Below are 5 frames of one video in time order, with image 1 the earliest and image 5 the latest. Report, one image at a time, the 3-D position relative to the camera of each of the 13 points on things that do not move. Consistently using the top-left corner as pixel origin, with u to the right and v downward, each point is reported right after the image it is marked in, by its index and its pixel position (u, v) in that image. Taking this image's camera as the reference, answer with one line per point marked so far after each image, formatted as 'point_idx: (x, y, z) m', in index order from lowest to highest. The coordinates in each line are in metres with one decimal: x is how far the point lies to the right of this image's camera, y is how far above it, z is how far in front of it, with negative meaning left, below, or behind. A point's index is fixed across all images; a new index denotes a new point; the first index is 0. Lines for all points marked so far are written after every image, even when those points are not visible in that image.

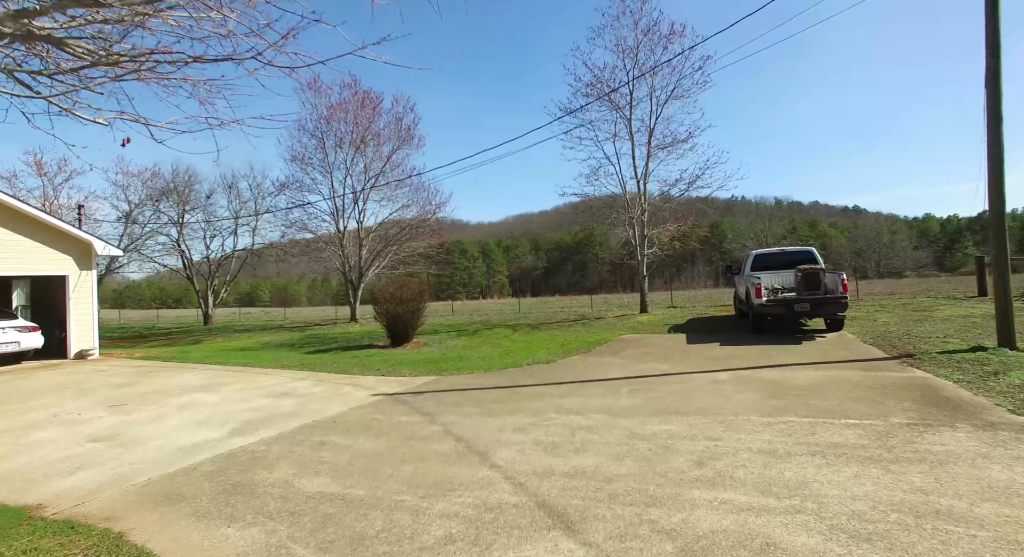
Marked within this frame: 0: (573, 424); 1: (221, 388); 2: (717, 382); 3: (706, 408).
0: (+0.6, -1.5, +5.8) m
1: (-4.3, -1.6, +8.2) m
2: (+2.7, -1.3, +7.3) m
3: (+2.1, -1.4, +6.0) m
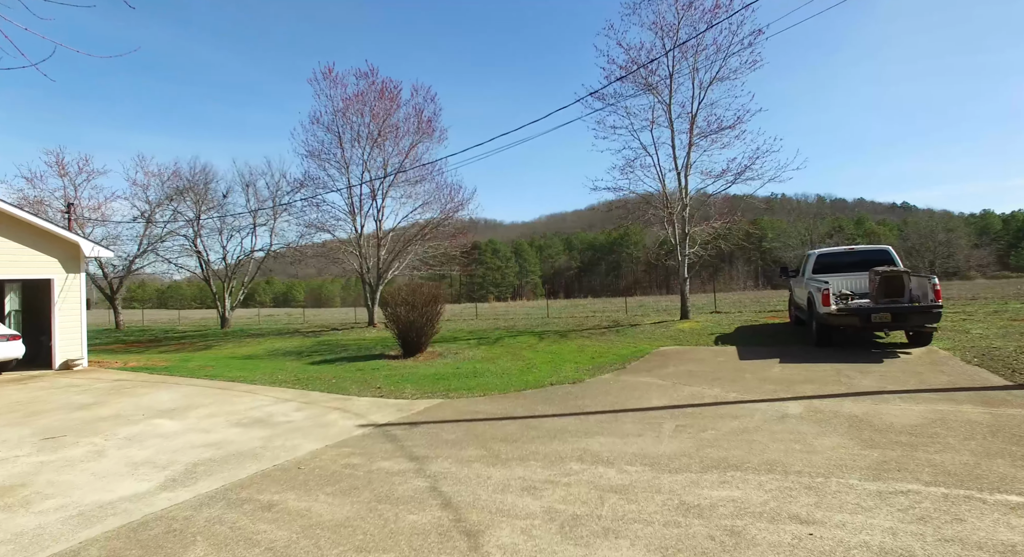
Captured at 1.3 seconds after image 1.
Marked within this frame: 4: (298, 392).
0: (+0.7, -1.6, +4.3) m
1: (-4.1, -1.7, +7.1) m
2: (+2.8, -1.4, +5.7) m
3: (+2.2, -1.5, +4.5) m
4: (-3.3, -1.7, +8.4) m
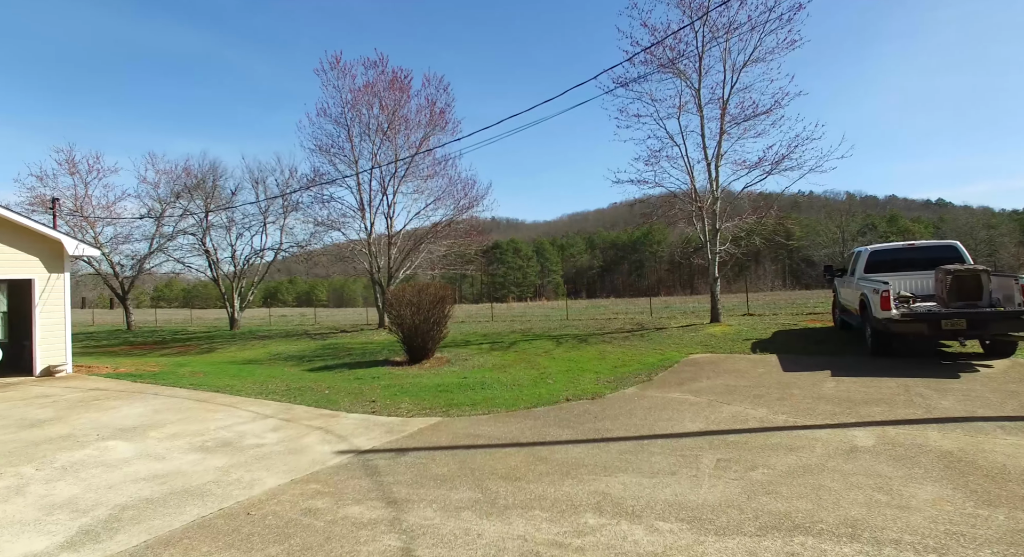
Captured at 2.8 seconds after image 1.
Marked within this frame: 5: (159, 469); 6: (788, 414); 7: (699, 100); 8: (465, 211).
0: (+0.7, -1.6, +3.3) m
1: (-4.0, -1.7, +6.2) m
2: (+2.9, -1.4, +4.6) m
3: (+2.2, -1.5, +3.4) m
4: (-3.1, -1.7, +7.5) m
5: (-3.1, -1.7, +5.0) m
6: (+2.9, -1.4, +5.9) m
7: (+4.9, +4.6, +14.4) m
8: (-1.7, +2.4, +19.9) m
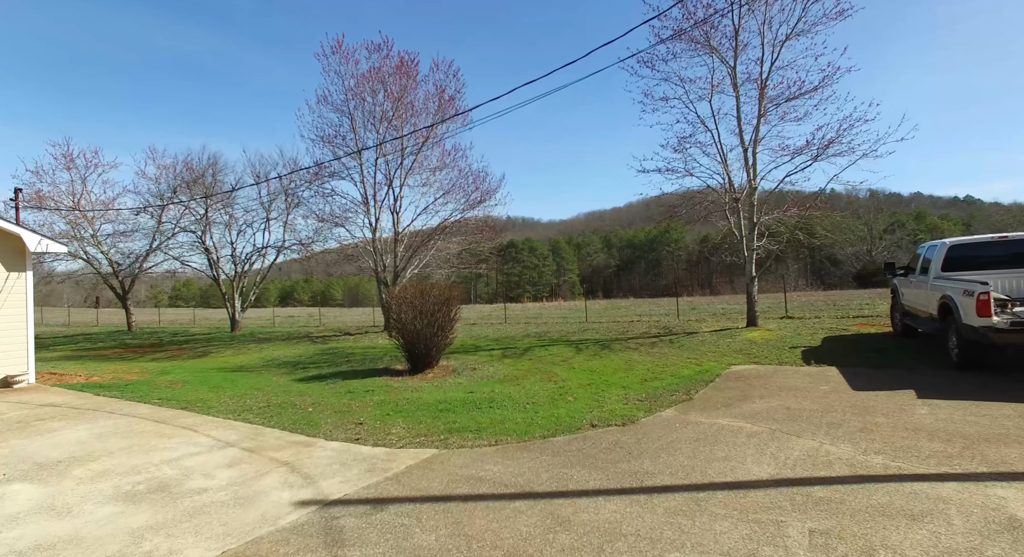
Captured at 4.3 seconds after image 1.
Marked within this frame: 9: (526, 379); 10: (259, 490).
0: (+0.7, -1.6, +2.0) m
1: (-3.9, -1.7, +5.0) m
2: (+2.9, -1.4, +3.2) m
3: (+2.2, -1.5, +2.0) m
4: (-3.0, -1.7, +6.3) m
5: (-3.1, -1.7, +3.7) m
6: (+3.0, -1.4, +4.5) m
7: (+5.2, +4.7, +13.0) m
8: (-1.2, +2.4, +18.6) m
9: (+0.2, -1.6, +9.2) m
10: (-2.1, -1.7, +4.6) m
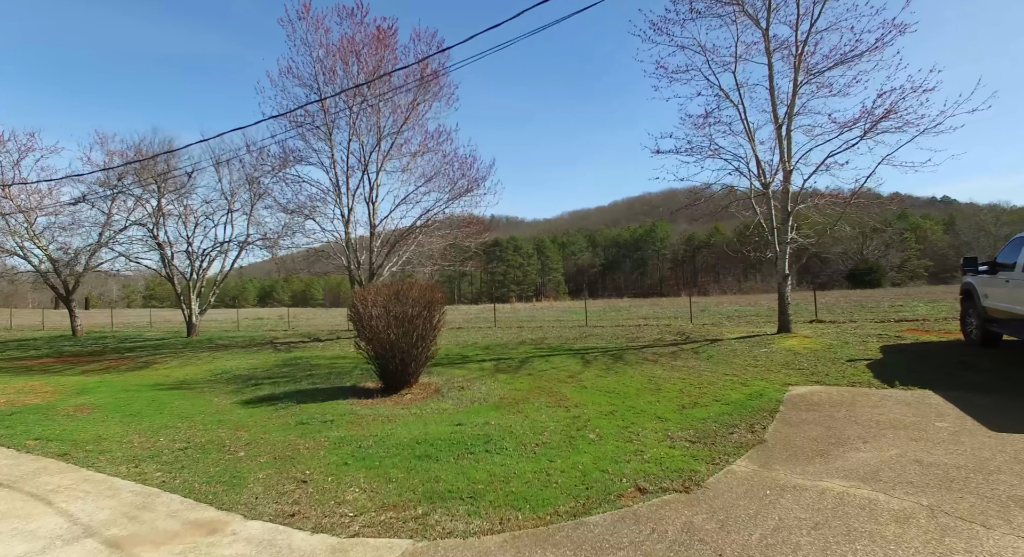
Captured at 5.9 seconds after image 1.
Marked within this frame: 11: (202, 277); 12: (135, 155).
0: (+0.9, -1.6, 0.0) m
1: (-3.8, -1.7, +2.9) m
2: (+3.1, -1.4, +1.3) m
3: (+2.4, -1.5, +0.1) m
4: (-2.9, -1.7, +4.3) m
5: (-2.9, -1.7, +1.7) m
6: (+3.2, -1.4, +2.7) m
7: (+5.1, +4.7, +11.2) m
8: (-1.5, +2.5, +16.6) m
9: (+0.2, -1.6, +7.2) m
10: (-2.0, -1.7, +2.6) m
11: (-10.8, +0.1, +19.4) m
12: (-12.8, +4.2, +18.9) m
